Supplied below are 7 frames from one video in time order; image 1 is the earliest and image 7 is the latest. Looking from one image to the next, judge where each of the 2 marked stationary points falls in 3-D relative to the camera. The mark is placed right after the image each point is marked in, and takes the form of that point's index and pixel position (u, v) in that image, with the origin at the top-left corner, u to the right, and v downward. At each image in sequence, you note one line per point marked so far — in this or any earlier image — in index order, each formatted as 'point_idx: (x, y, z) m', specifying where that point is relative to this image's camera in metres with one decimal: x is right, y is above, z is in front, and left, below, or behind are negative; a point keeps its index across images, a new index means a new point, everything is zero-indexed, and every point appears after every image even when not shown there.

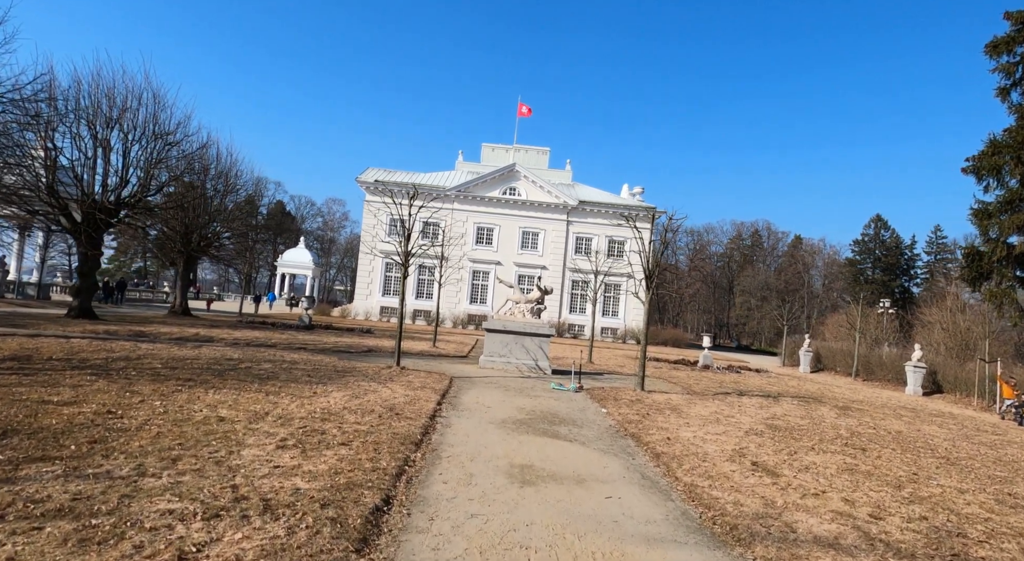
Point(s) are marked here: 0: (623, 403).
0: (+2.2, -2.4, +12.4) m
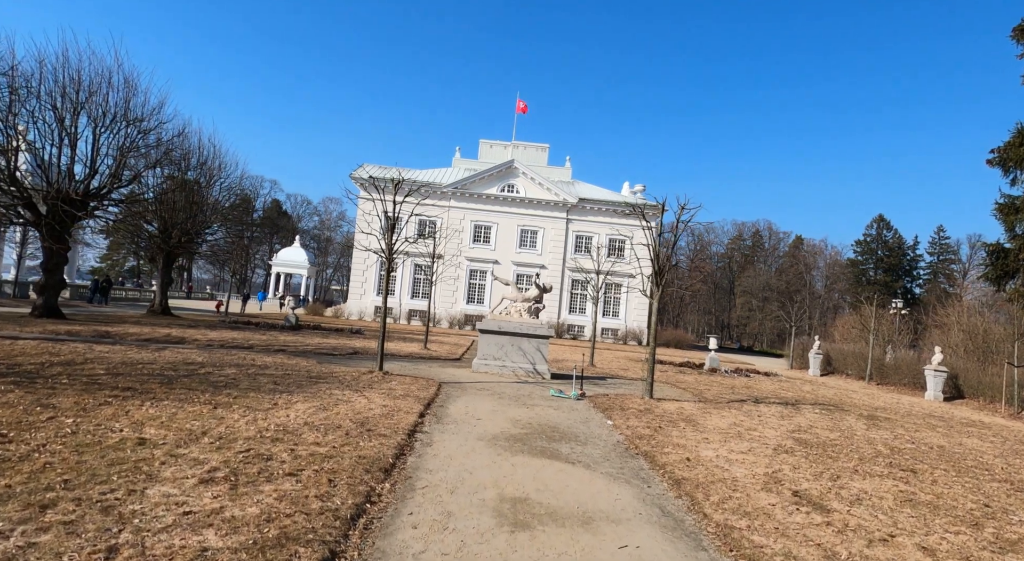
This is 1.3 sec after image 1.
0: (+2.1, -2.4, +11.1) m
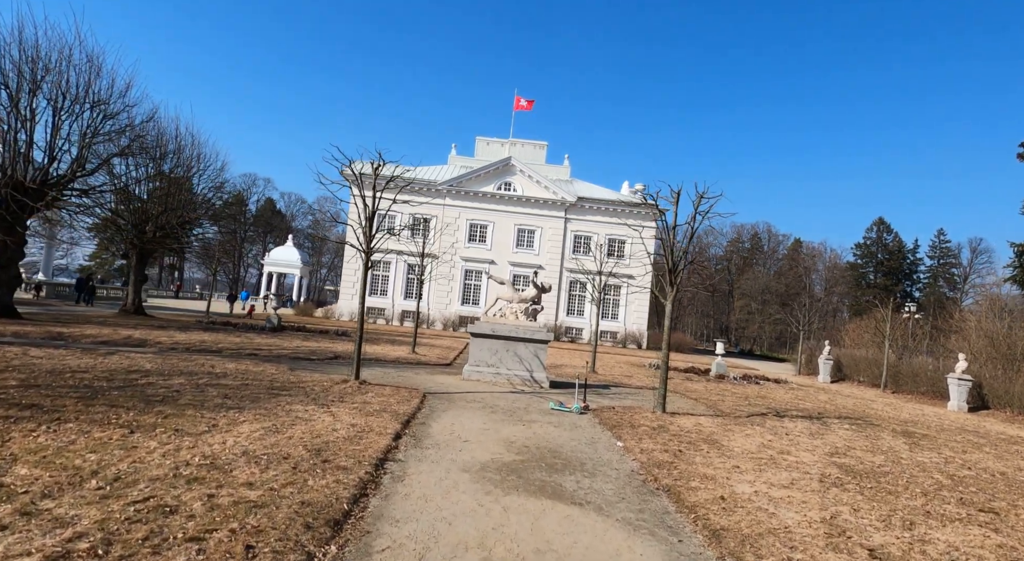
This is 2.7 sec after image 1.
0: (+2.0, -2.3, +9.6) m
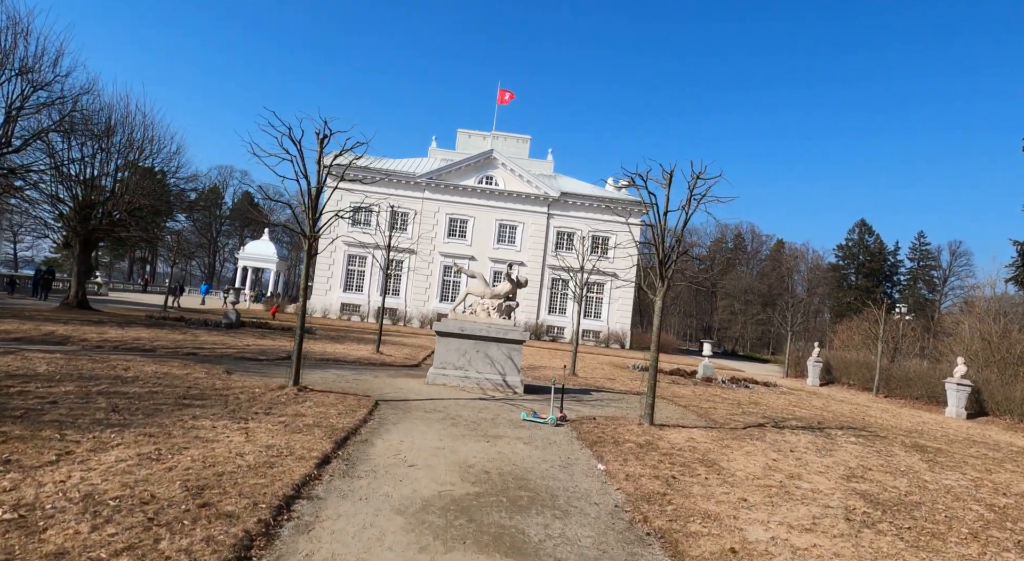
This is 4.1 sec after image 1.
0: (+1.5, -2.2, +8.2) m
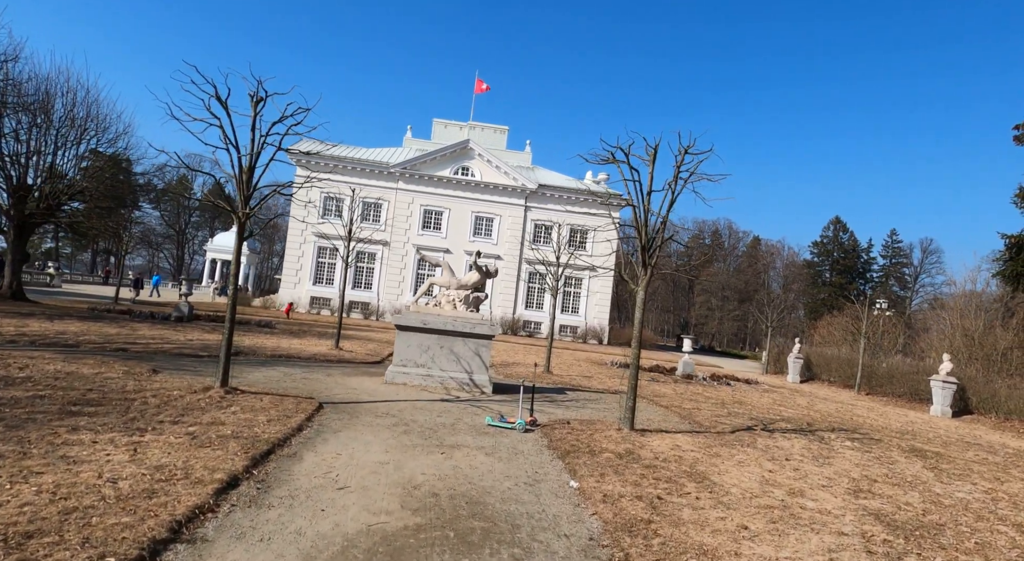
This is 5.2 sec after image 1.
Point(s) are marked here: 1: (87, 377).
0: (+1.1, -2.1, +7.1) m
1: (-5.6, -1.2, +8.1) m
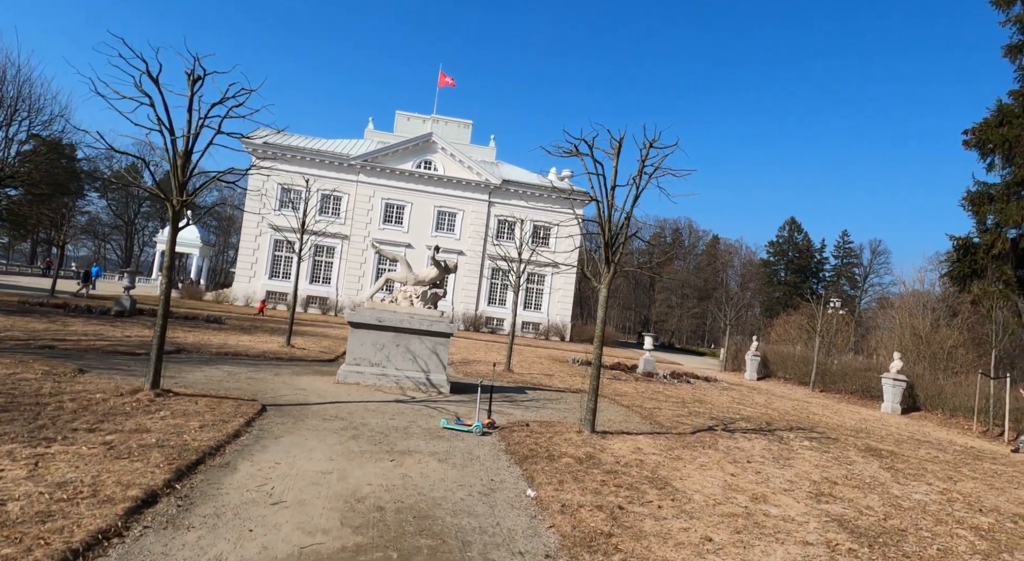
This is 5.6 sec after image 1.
0: (+0.6, -2.0, +6.8) m
1: (-6.1, -1.1, +7.4) m
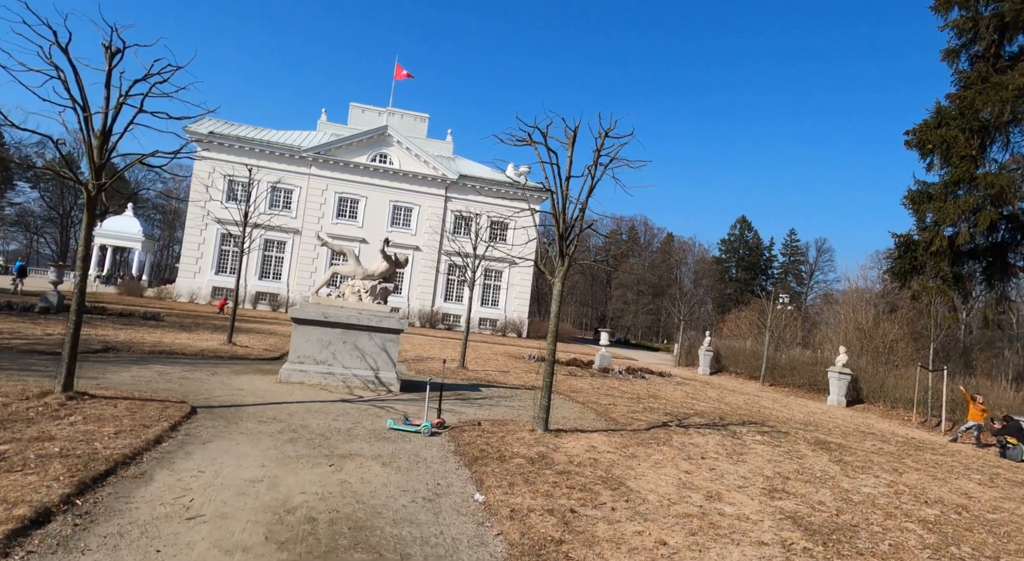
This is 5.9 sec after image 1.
0: (0.0, -2.0, +6.5) m
1: (-6.7, -1.1, +6.6) m
